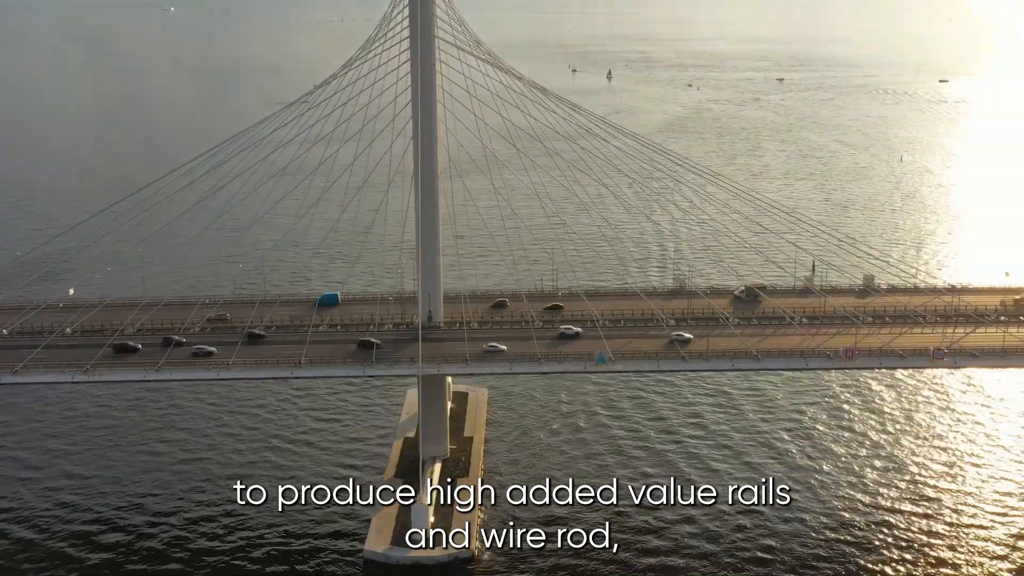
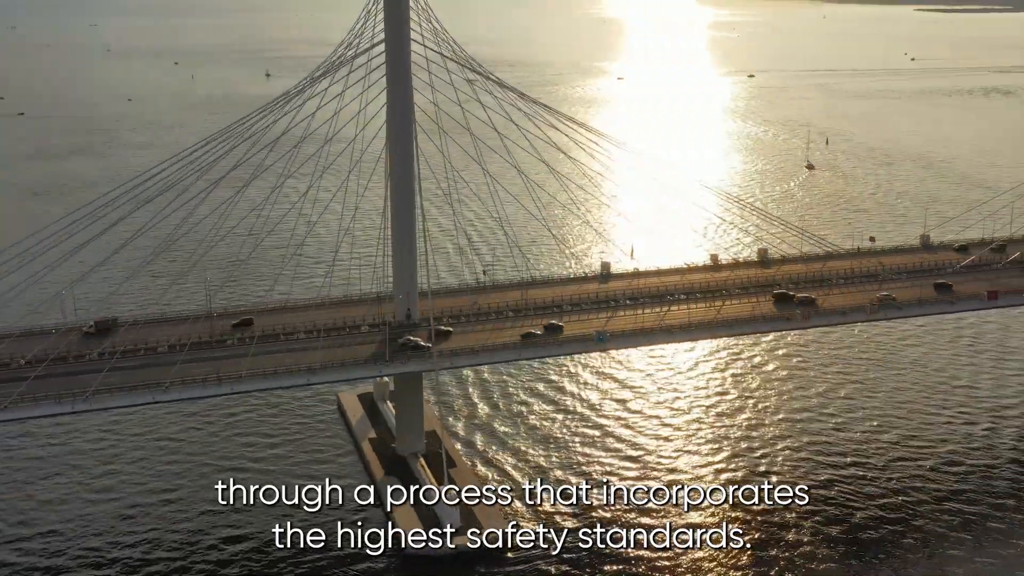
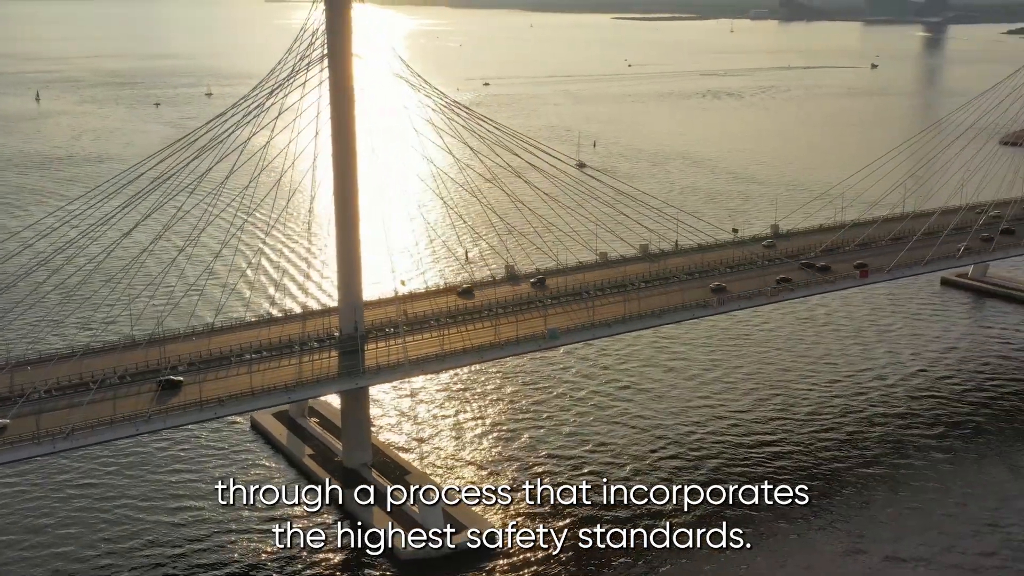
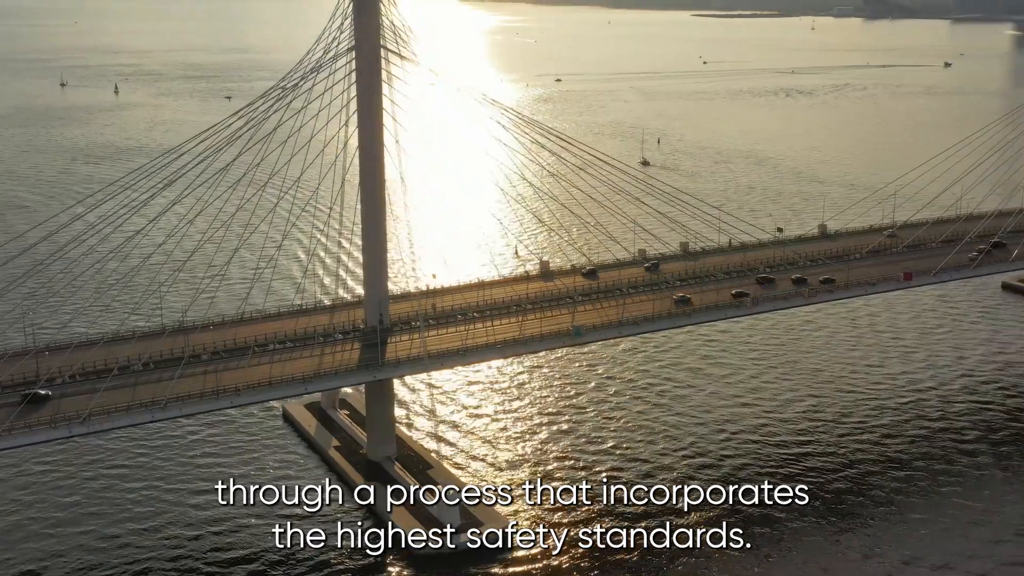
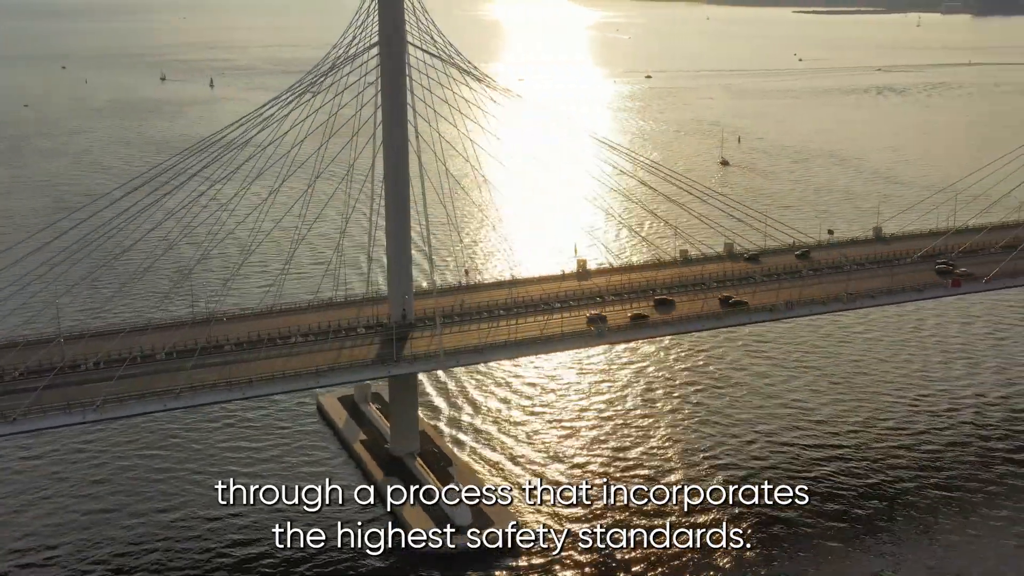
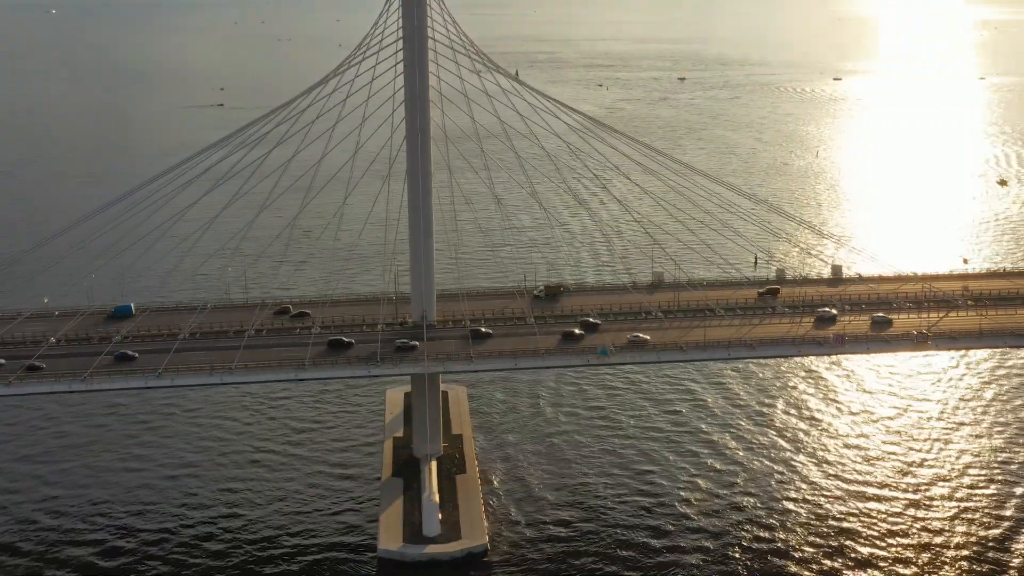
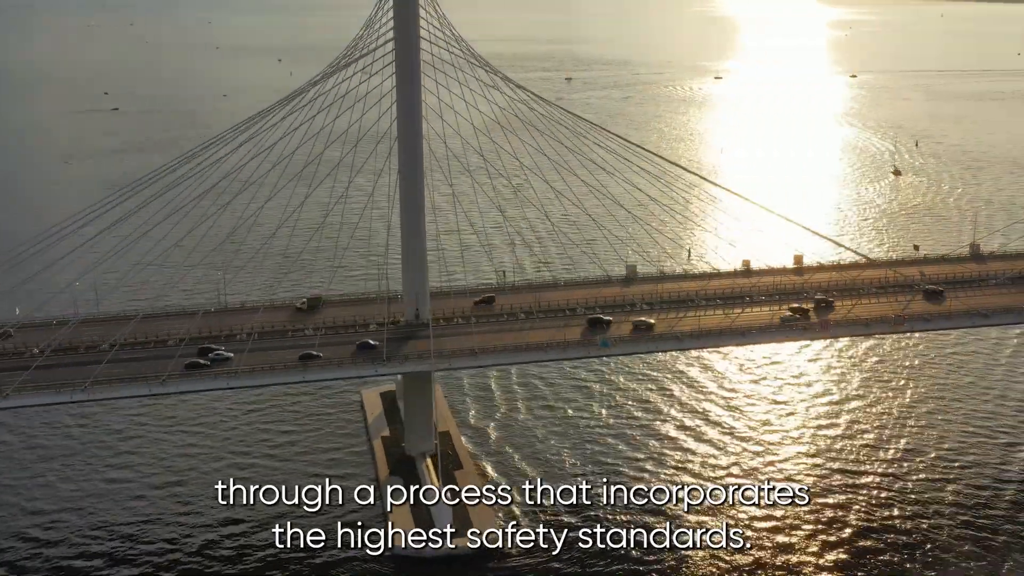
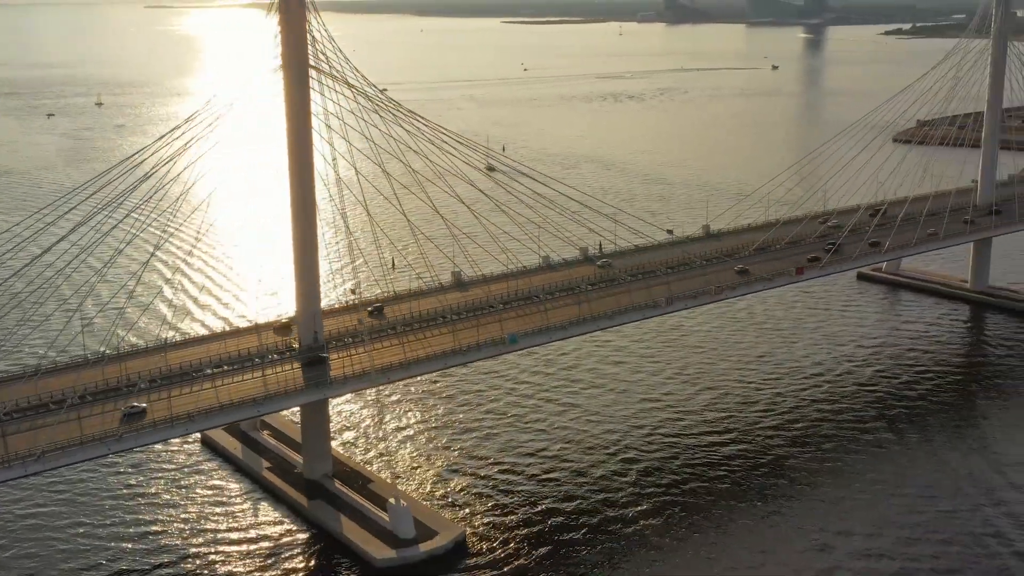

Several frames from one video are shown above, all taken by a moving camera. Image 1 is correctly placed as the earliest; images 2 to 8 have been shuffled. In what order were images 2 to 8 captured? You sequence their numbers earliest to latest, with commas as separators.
6, 7, 2, 5, 4, 3, 8
